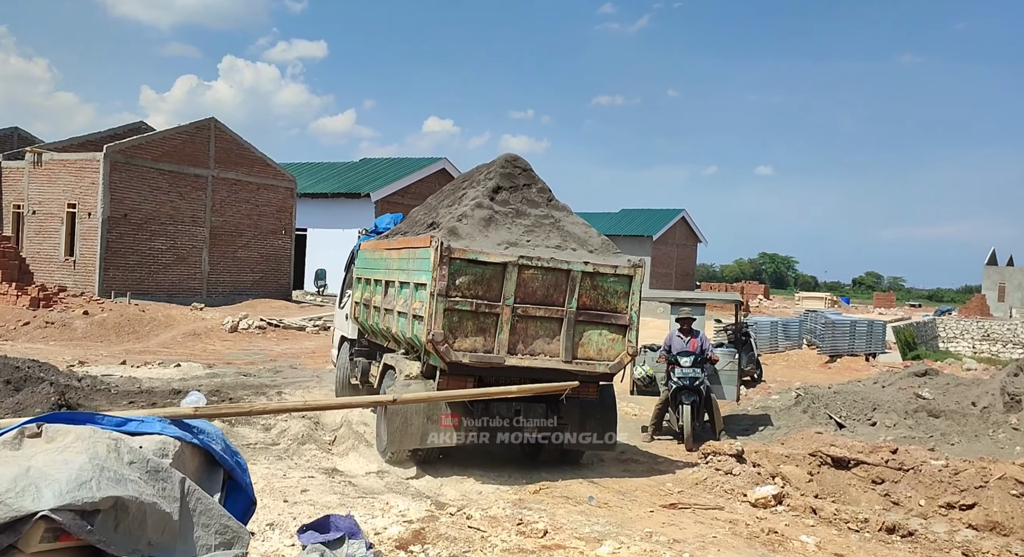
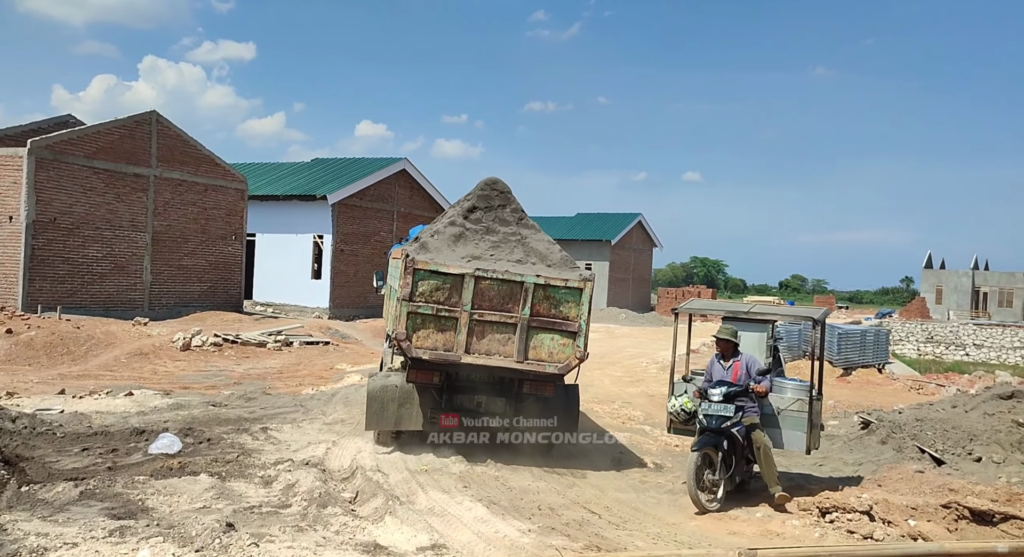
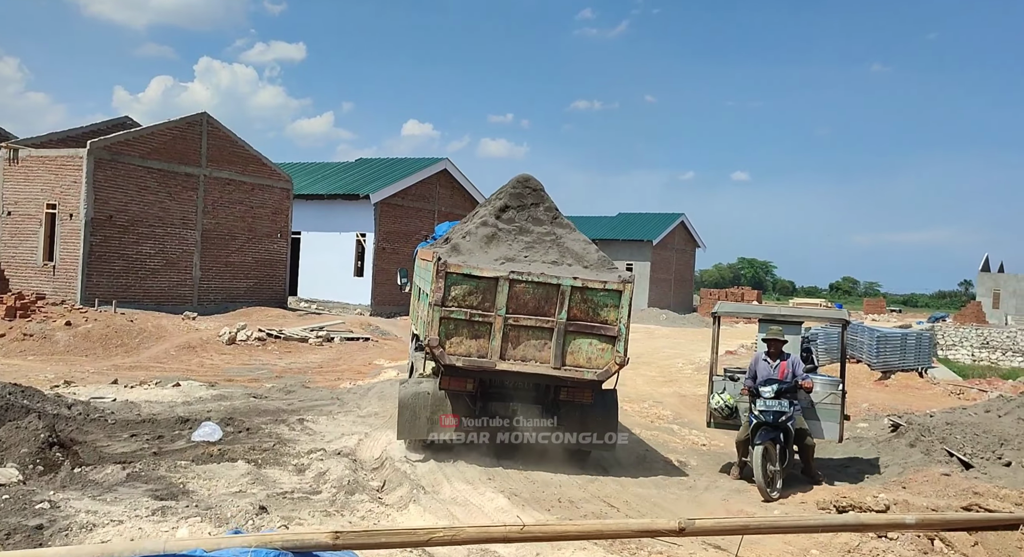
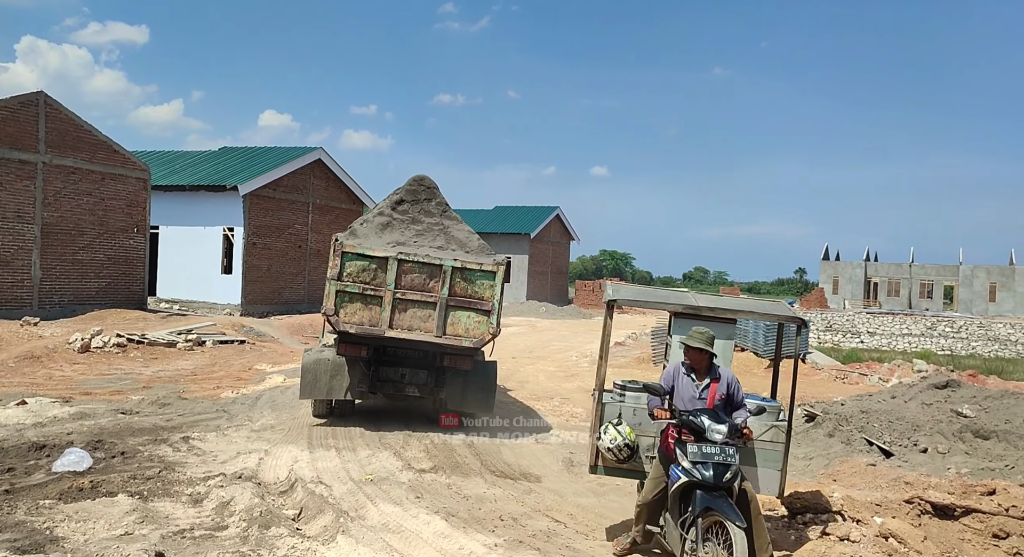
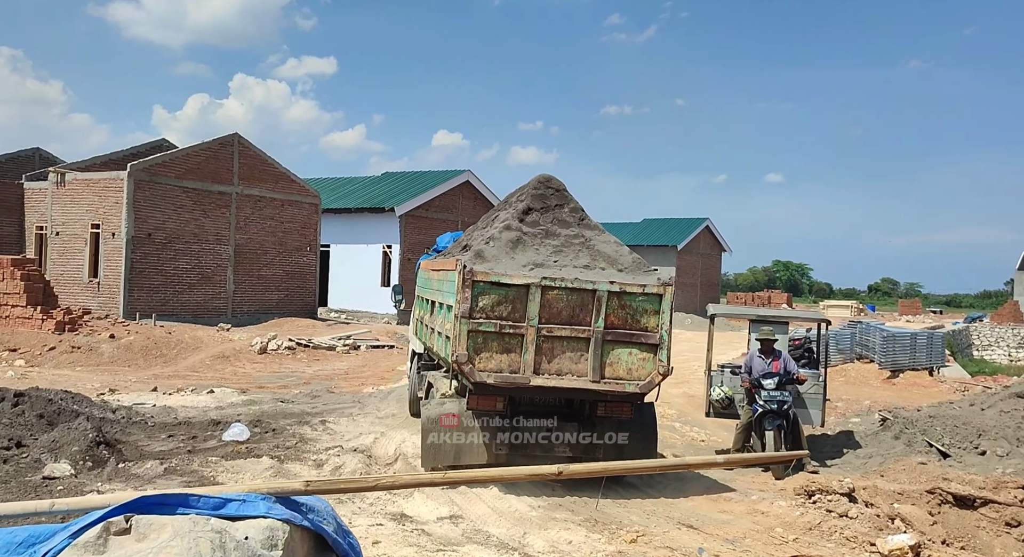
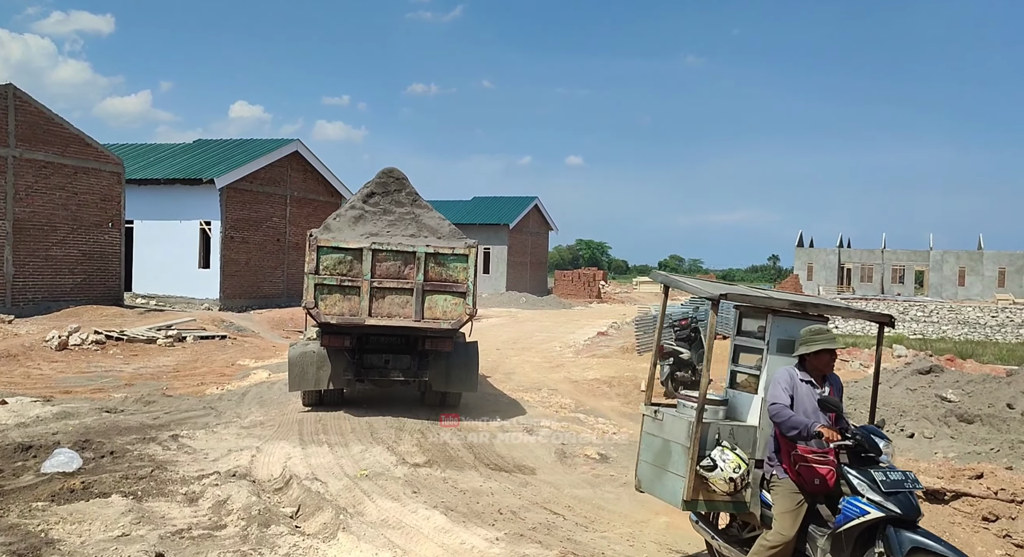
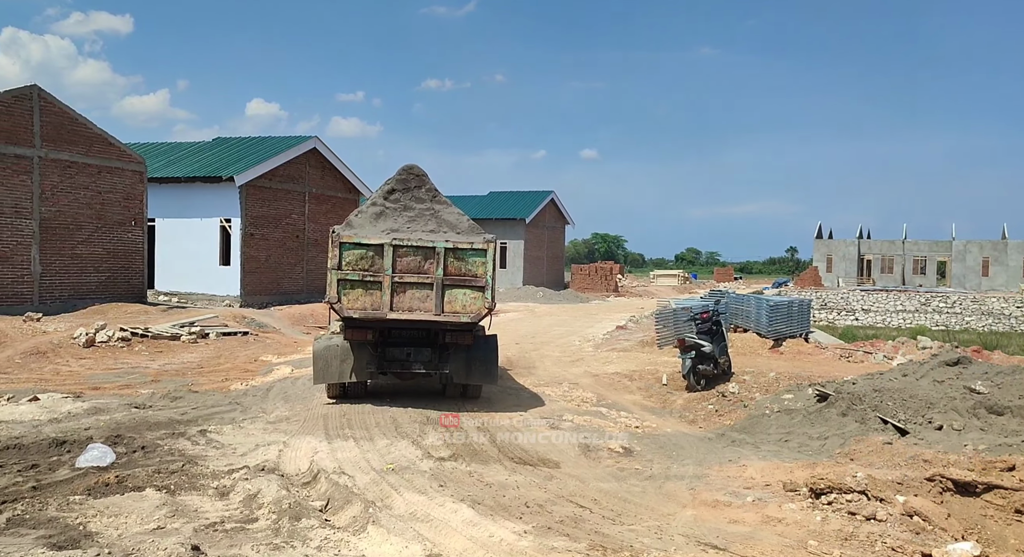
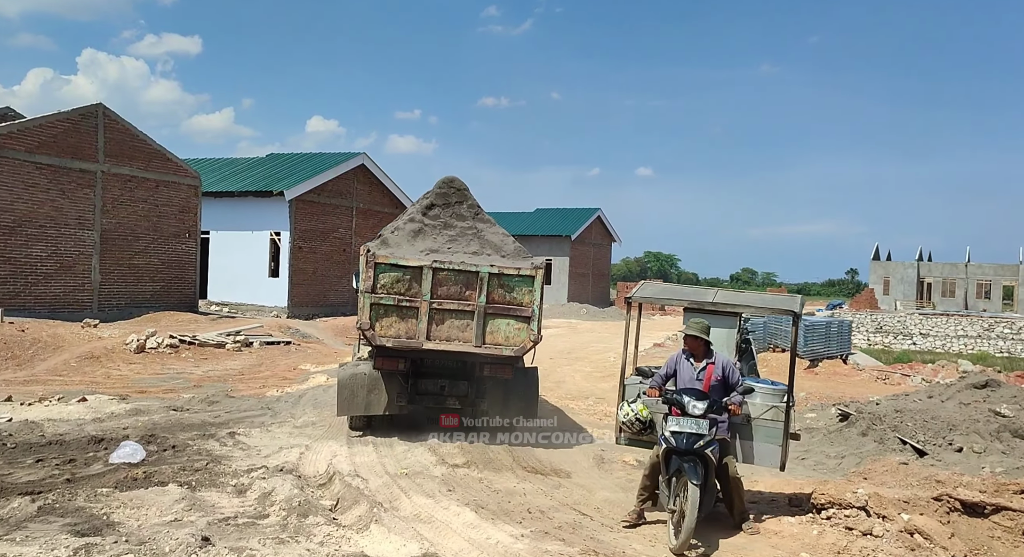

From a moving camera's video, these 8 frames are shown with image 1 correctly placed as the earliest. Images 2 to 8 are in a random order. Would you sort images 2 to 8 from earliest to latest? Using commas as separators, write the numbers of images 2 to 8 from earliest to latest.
5, 3, 2, 8, 4, 6, 7
